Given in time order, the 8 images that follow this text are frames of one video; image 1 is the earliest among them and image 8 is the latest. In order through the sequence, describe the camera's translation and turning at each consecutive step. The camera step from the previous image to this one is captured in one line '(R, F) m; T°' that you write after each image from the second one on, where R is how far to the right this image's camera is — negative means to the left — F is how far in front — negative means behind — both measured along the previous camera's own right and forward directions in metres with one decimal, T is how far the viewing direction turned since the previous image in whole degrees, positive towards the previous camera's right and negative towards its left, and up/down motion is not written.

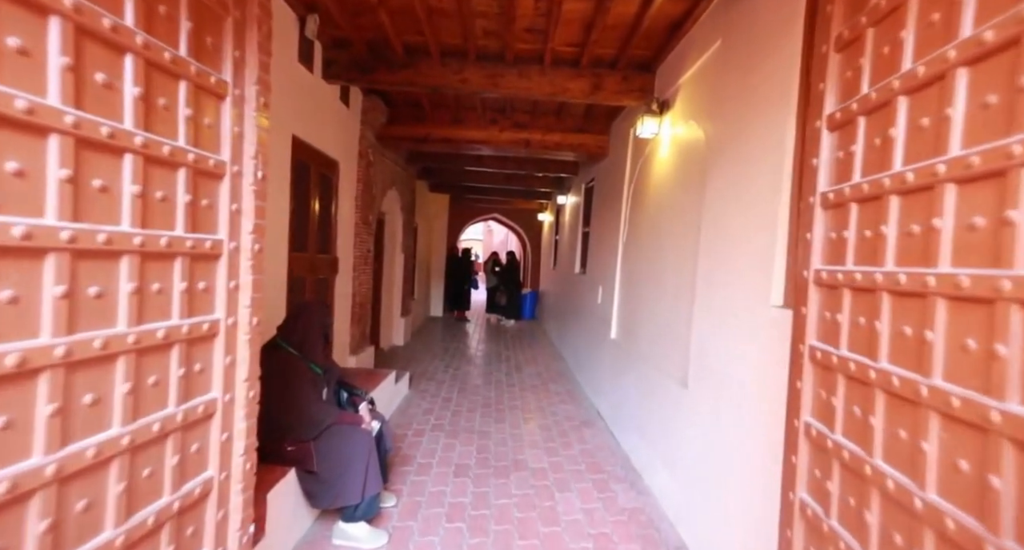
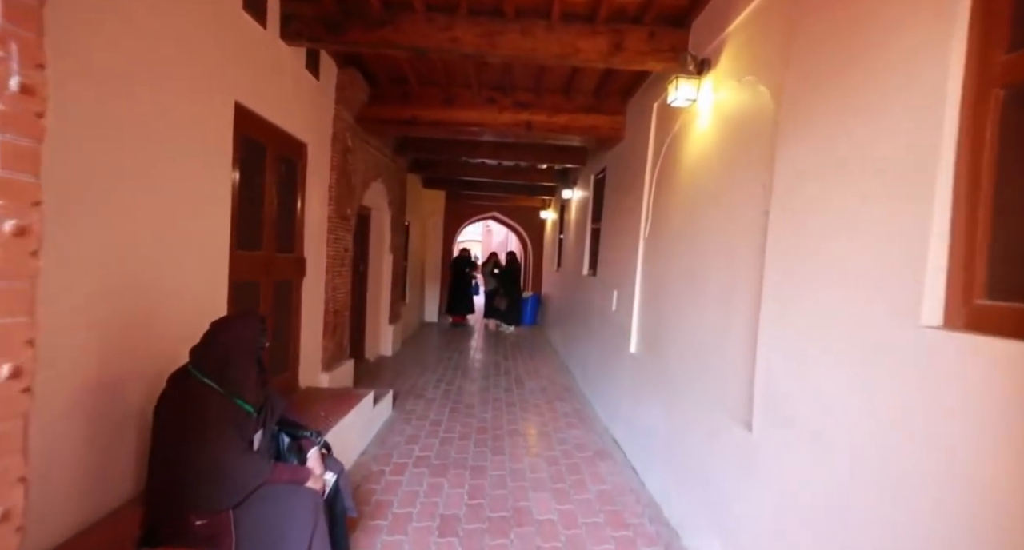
(0.0, +0.7) m; 0°
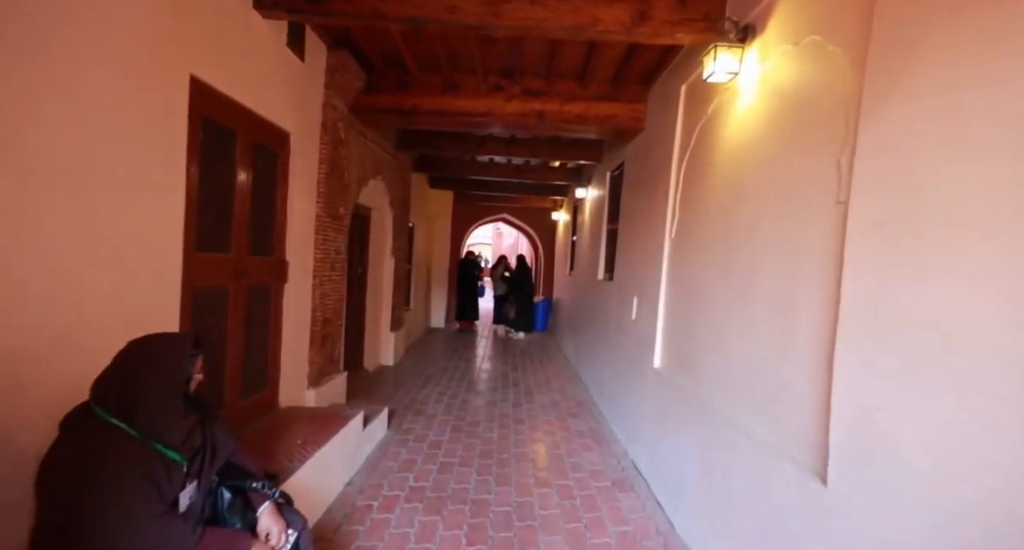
(0.0, +0.4) m; -1°
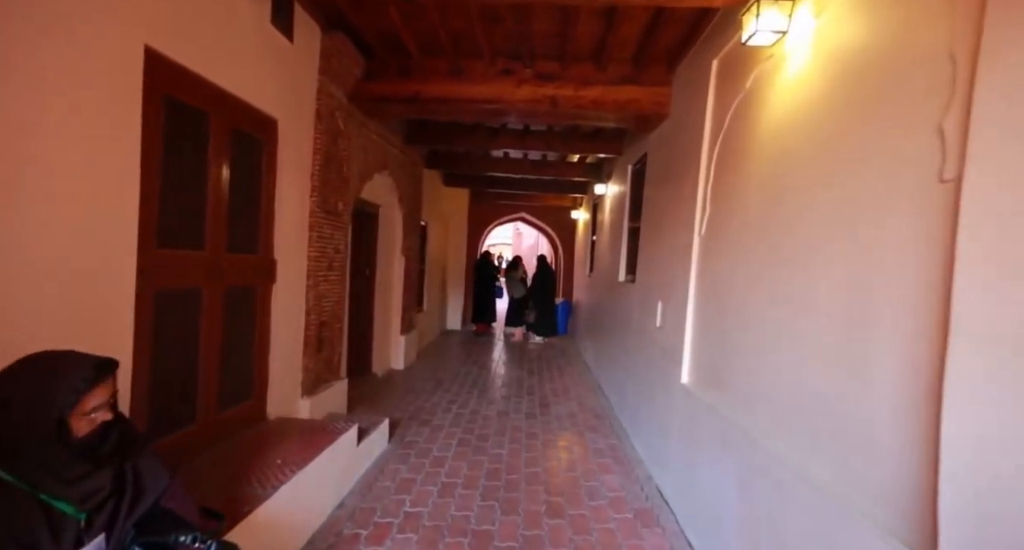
(+0.1, +0.4) m; -3°
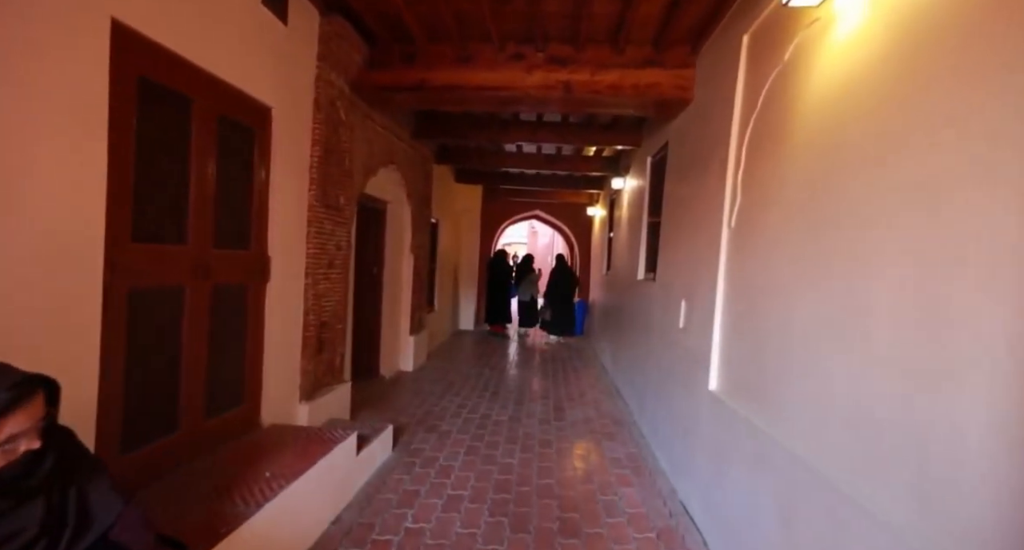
(0.0, +0.2) m; -2°
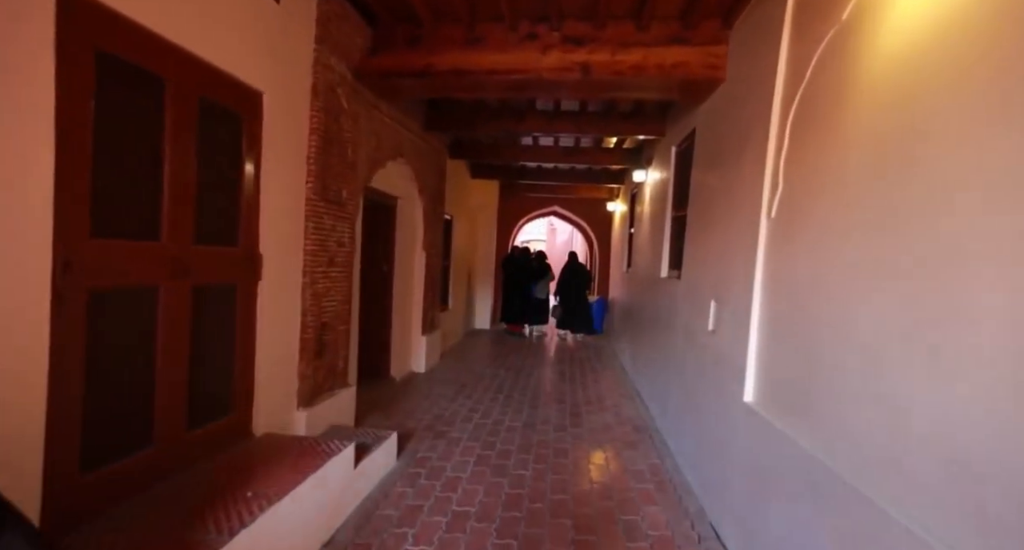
(+0.1, +0.3) m; -2°
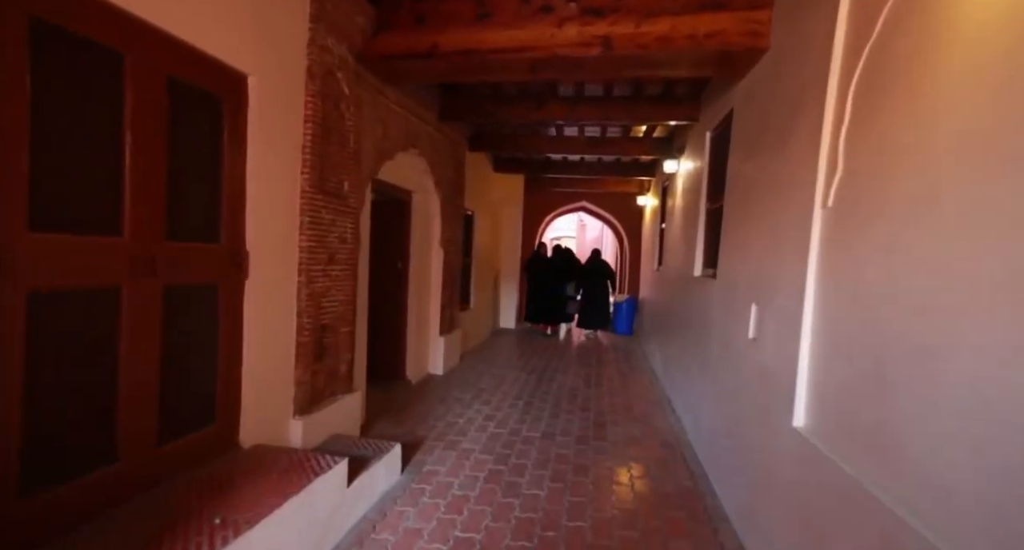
(+0.1, +0.3) m; -4°
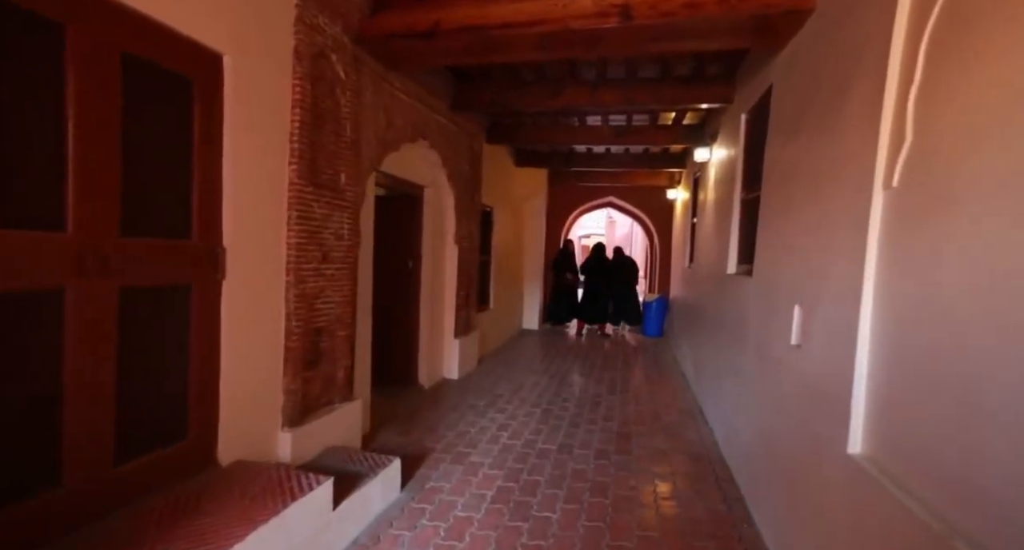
(+0.1, +0.3) m; -4°
